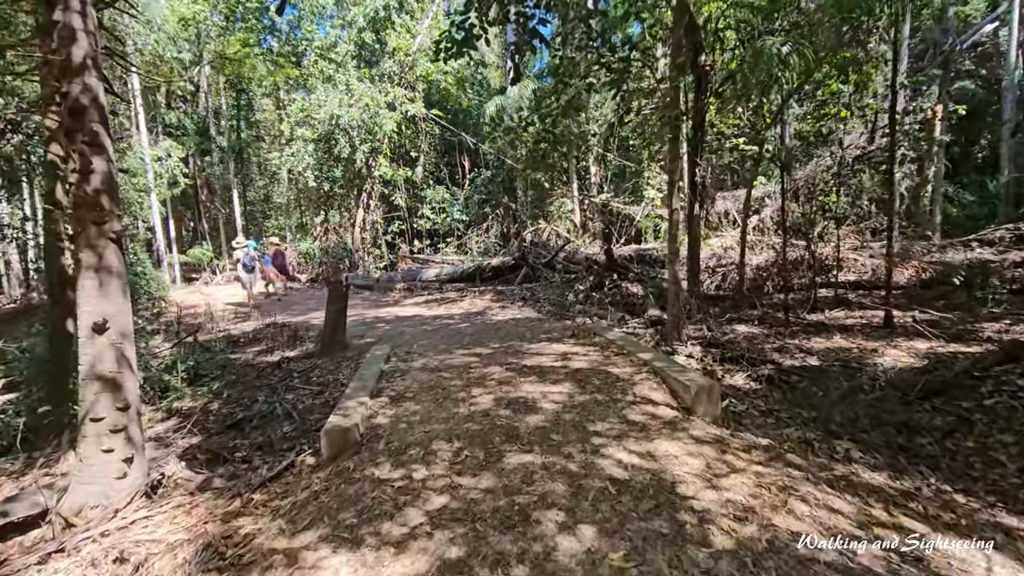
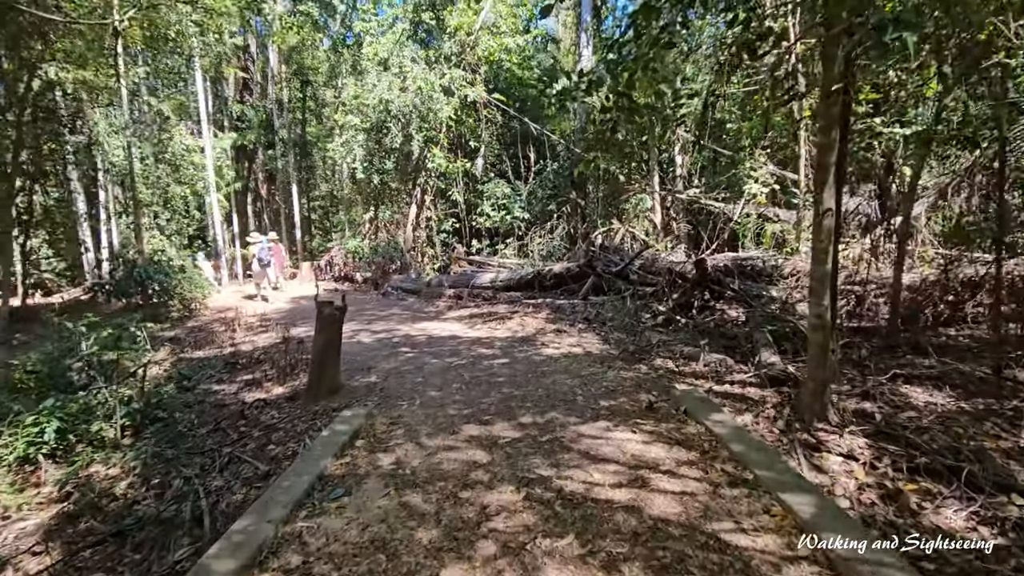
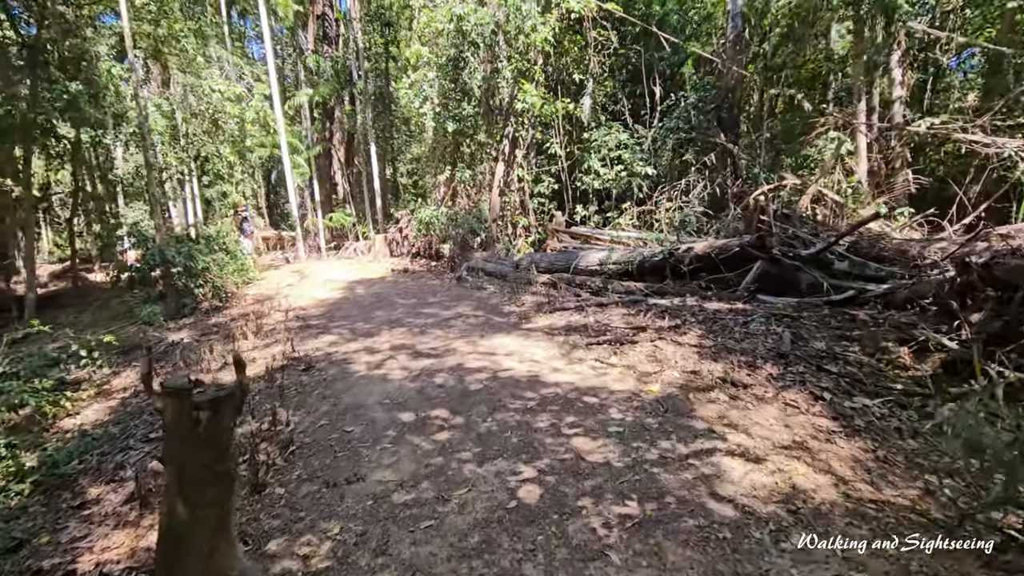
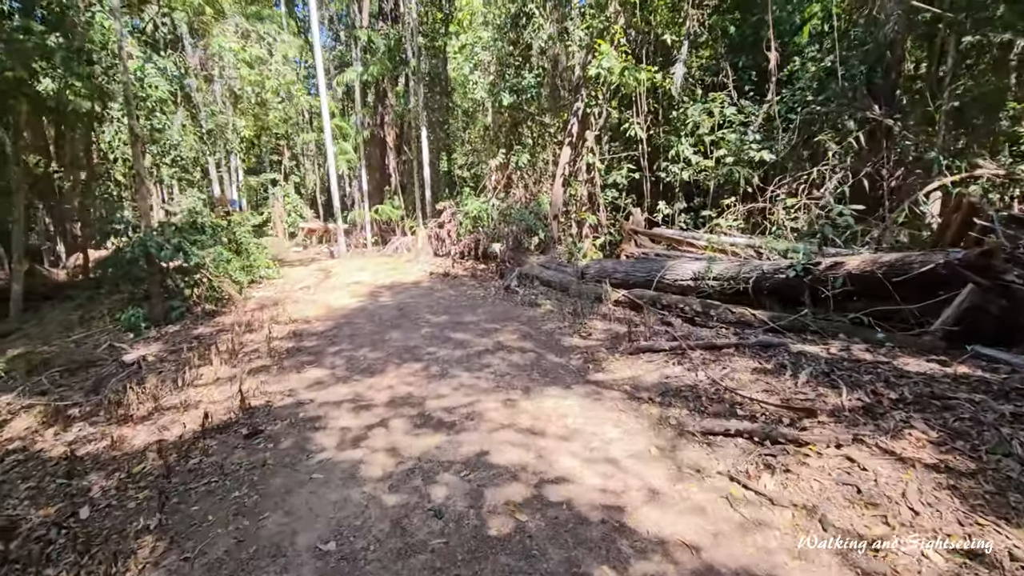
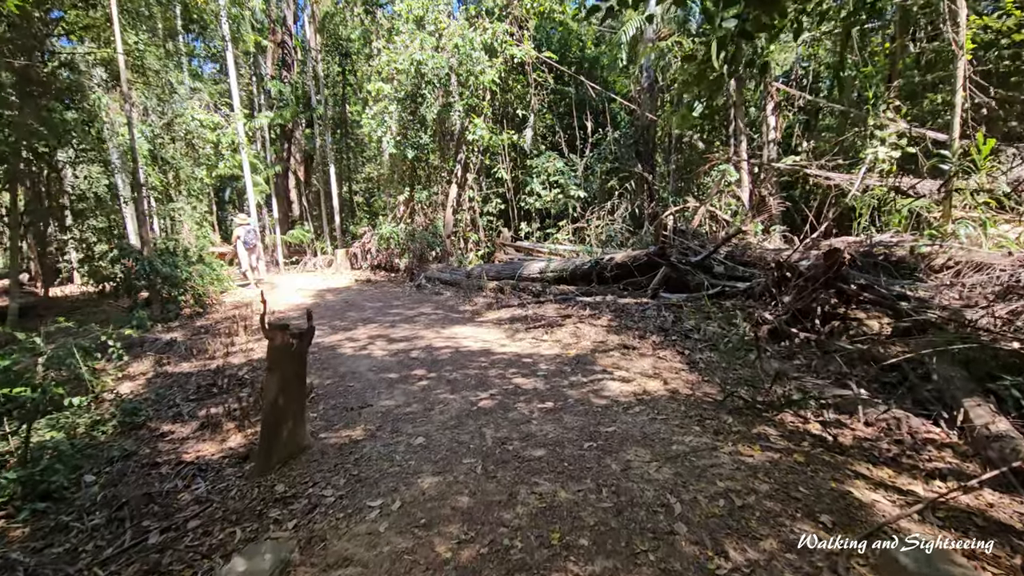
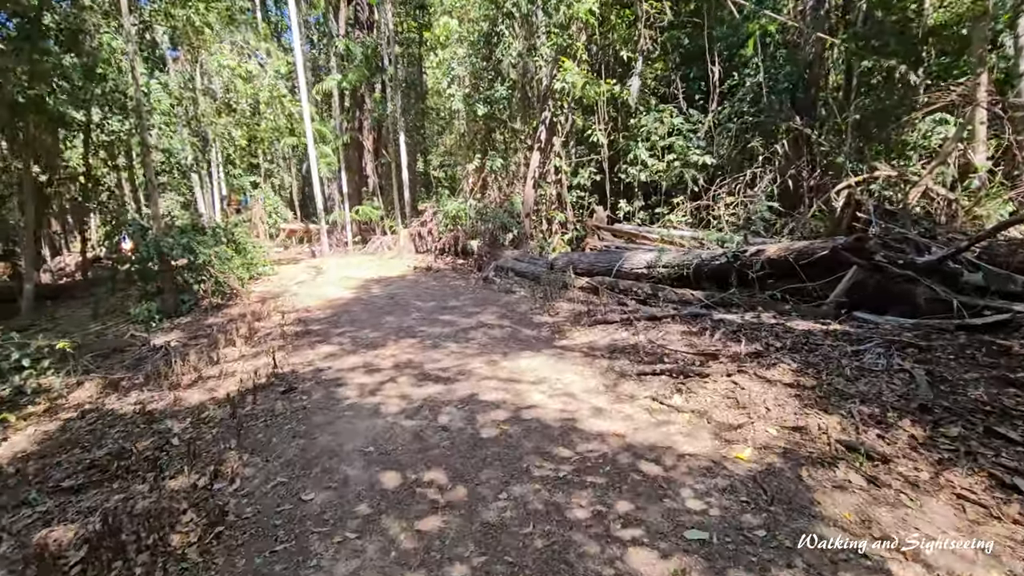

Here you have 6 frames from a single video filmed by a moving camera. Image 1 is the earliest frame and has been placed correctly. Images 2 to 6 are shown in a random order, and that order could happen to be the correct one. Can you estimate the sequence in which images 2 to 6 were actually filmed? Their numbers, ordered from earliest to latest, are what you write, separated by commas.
2, 5, 3, 6, 4
